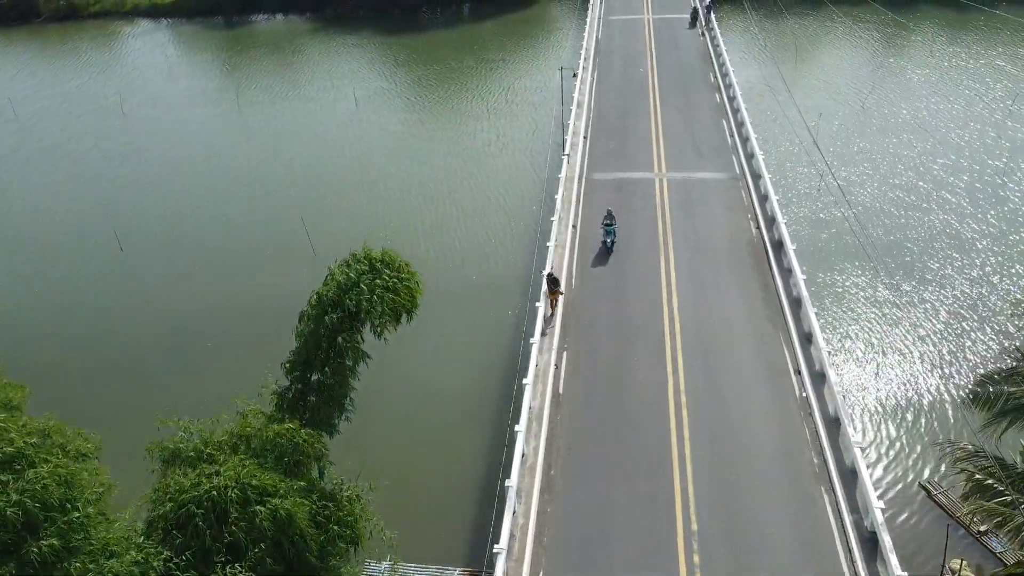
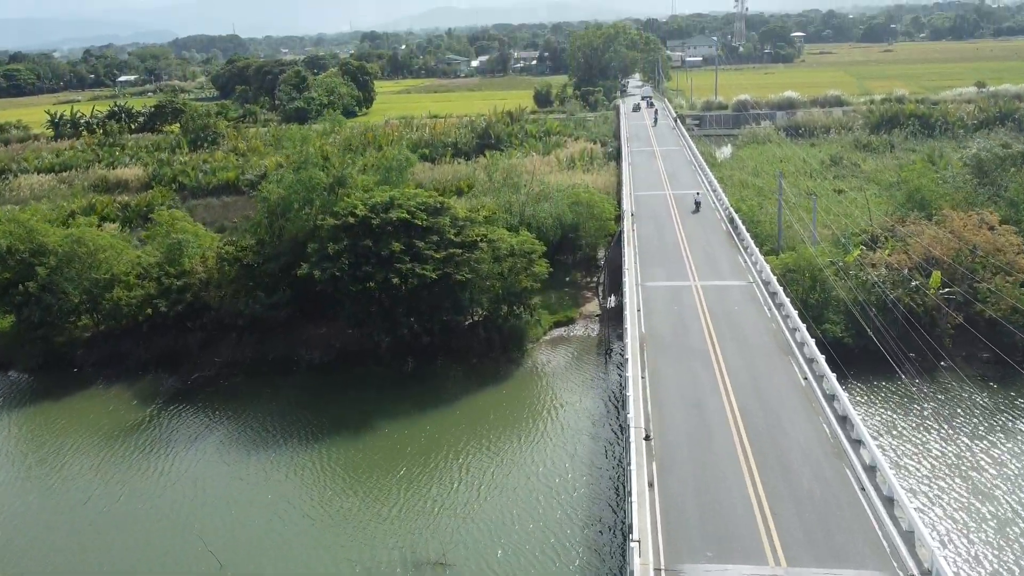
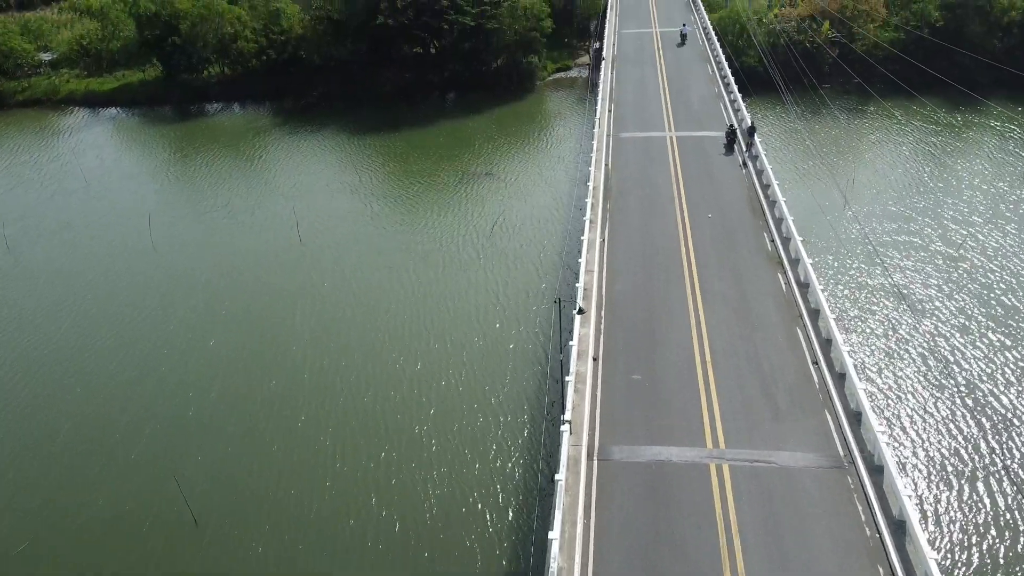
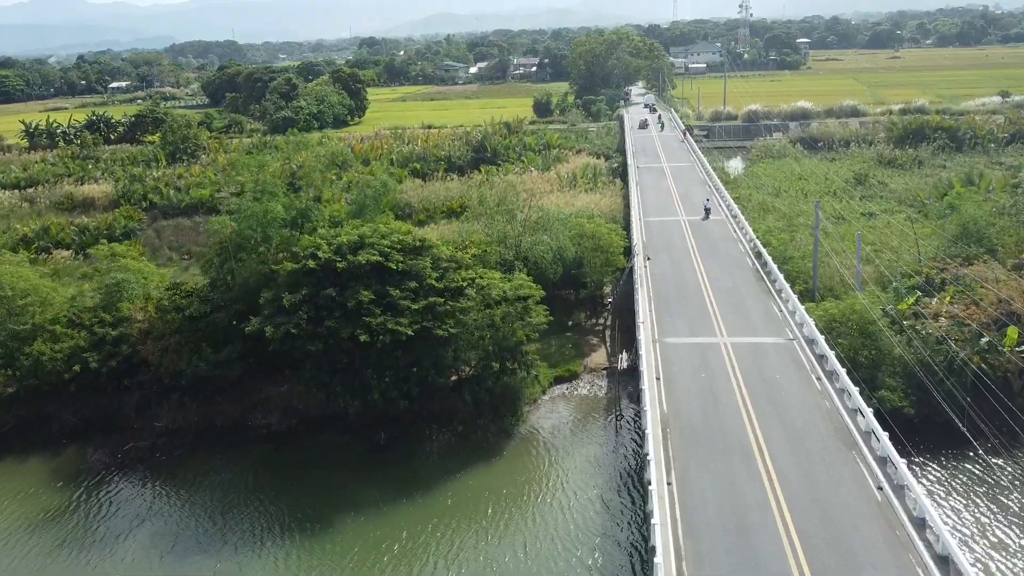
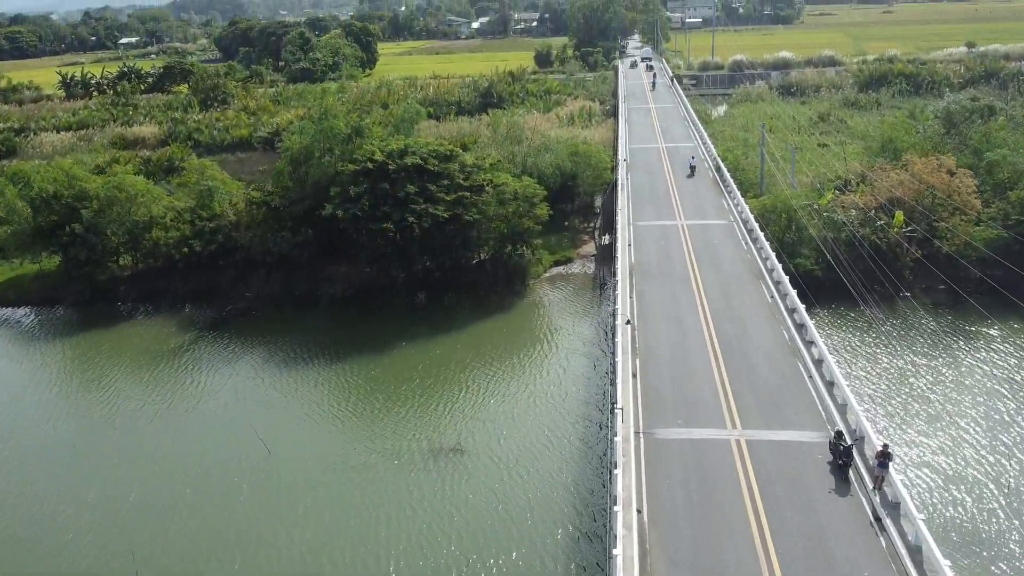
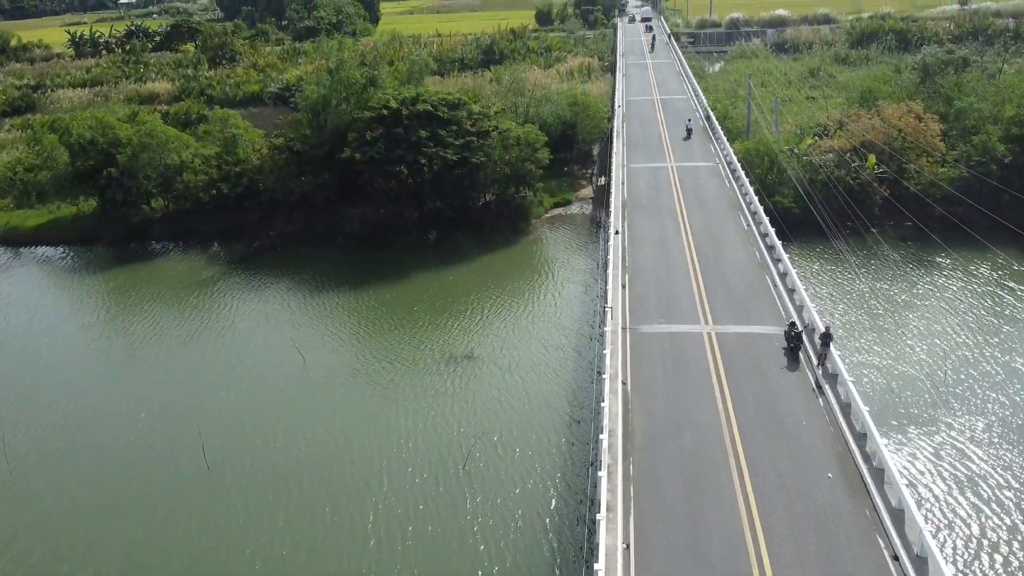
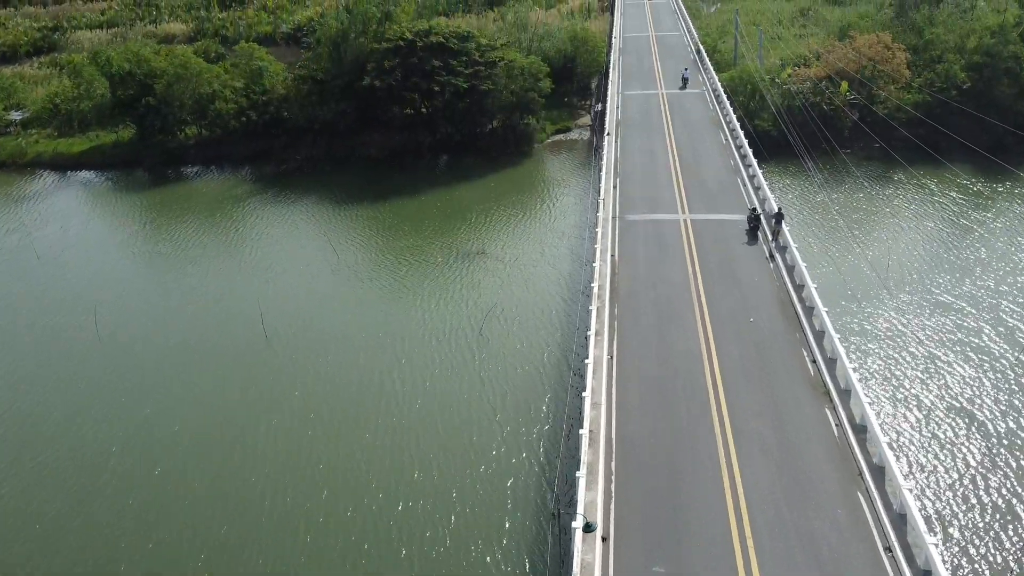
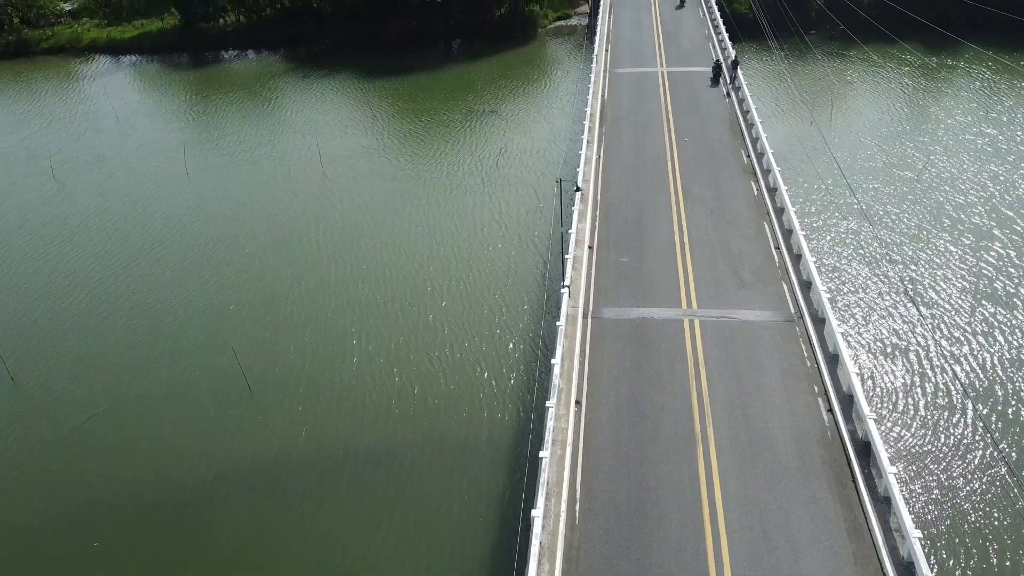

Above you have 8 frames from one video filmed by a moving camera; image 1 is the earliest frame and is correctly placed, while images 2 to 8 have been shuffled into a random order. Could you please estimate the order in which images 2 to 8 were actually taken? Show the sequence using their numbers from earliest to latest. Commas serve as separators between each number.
8, 3, 7, 6, 5, 2, 4
